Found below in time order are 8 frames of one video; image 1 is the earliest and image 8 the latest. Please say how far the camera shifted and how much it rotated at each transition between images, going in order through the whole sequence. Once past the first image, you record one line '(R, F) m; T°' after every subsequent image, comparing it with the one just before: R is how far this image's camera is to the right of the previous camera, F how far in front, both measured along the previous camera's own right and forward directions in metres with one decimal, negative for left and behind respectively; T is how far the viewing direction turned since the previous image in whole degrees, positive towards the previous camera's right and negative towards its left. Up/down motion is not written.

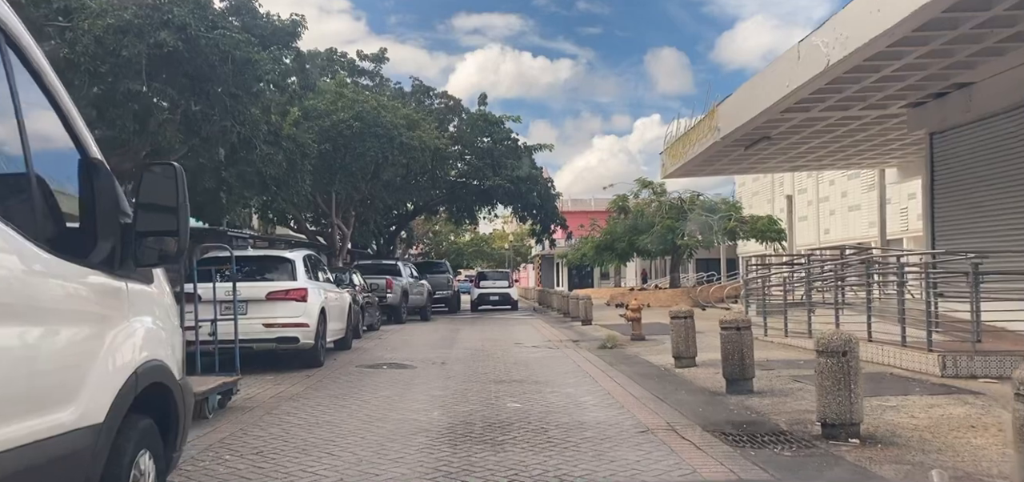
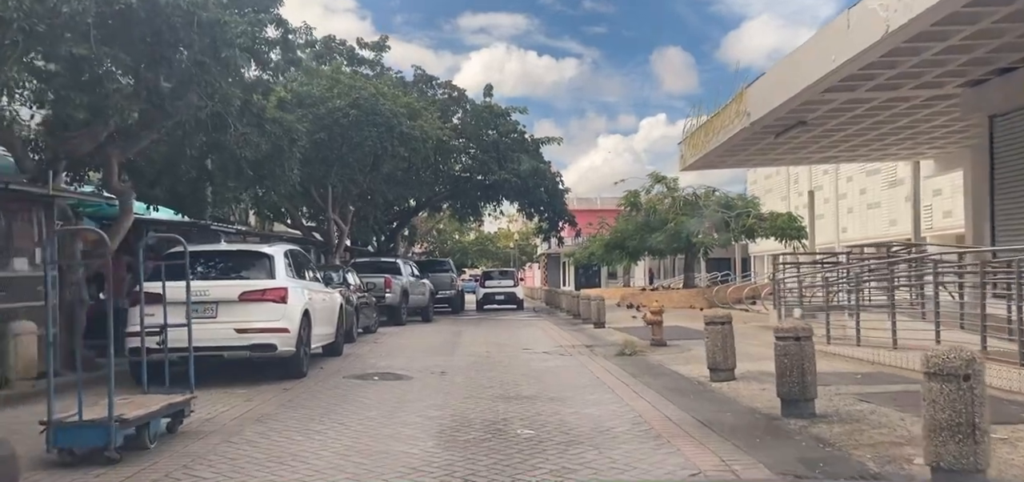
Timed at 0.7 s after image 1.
(-0.1, +1.6) m; 0°
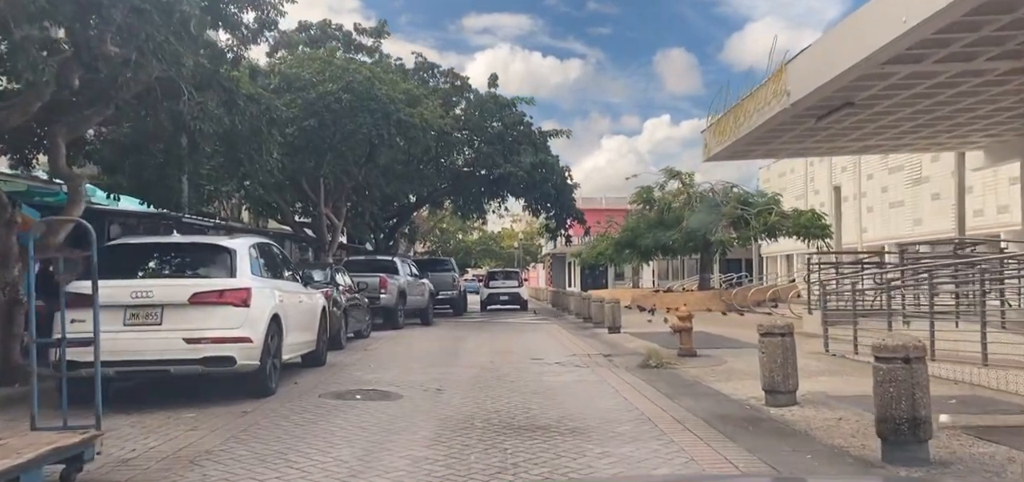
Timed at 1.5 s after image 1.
(-0.1, +1.9) m; 0°
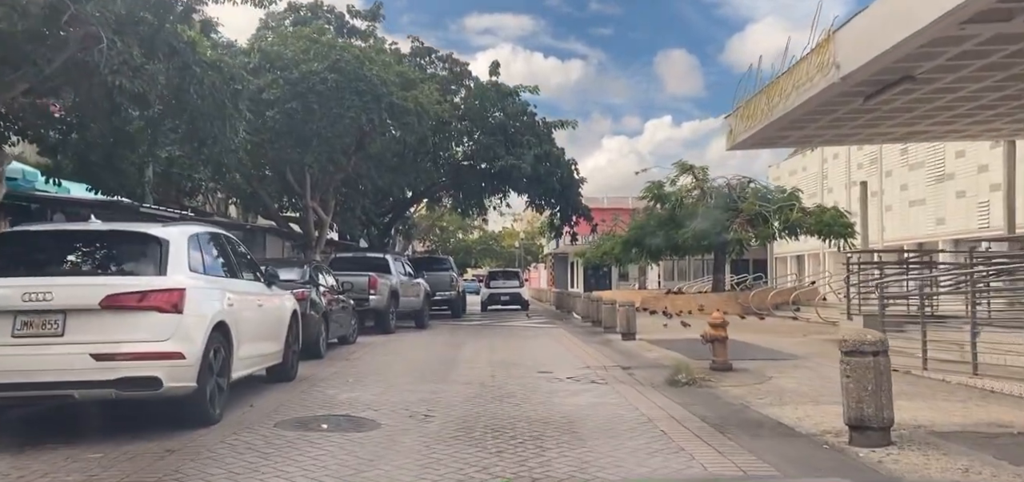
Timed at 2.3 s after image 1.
(-0.1, +2.0) m; 0°
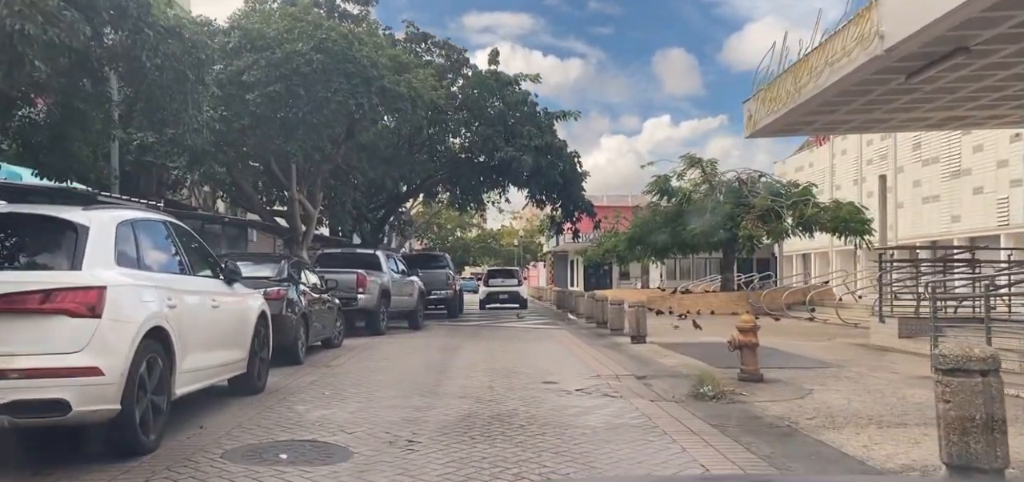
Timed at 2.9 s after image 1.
(0.0, +1.4) m; 0°
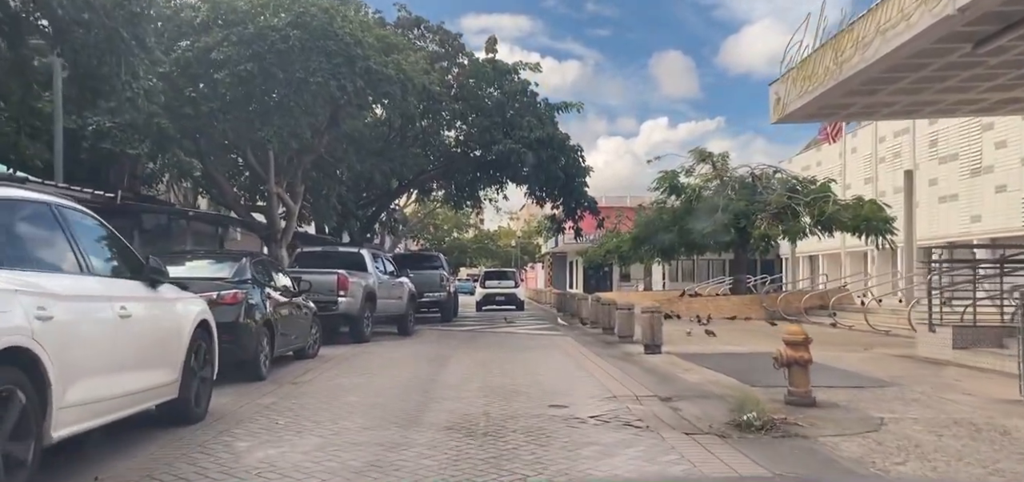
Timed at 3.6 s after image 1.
(0.0, +1.8) m; 0°
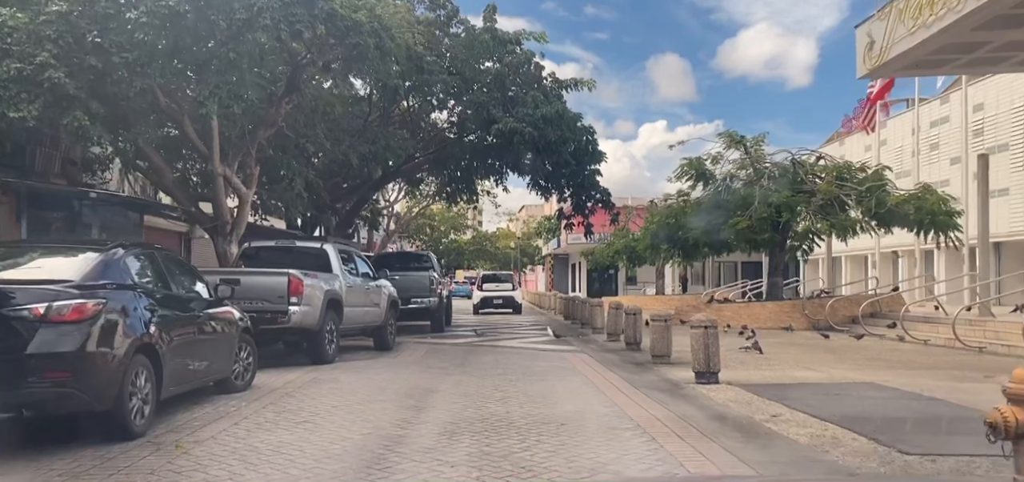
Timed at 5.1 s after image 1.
(-0.1, +3.7) m; 0°
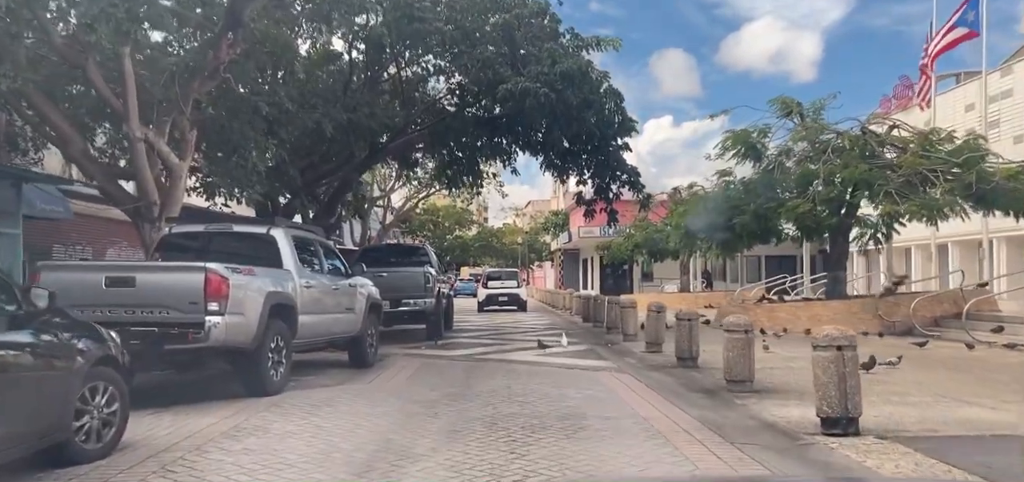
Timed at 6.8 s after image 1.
(-0.1, +3.9) m; 0°
